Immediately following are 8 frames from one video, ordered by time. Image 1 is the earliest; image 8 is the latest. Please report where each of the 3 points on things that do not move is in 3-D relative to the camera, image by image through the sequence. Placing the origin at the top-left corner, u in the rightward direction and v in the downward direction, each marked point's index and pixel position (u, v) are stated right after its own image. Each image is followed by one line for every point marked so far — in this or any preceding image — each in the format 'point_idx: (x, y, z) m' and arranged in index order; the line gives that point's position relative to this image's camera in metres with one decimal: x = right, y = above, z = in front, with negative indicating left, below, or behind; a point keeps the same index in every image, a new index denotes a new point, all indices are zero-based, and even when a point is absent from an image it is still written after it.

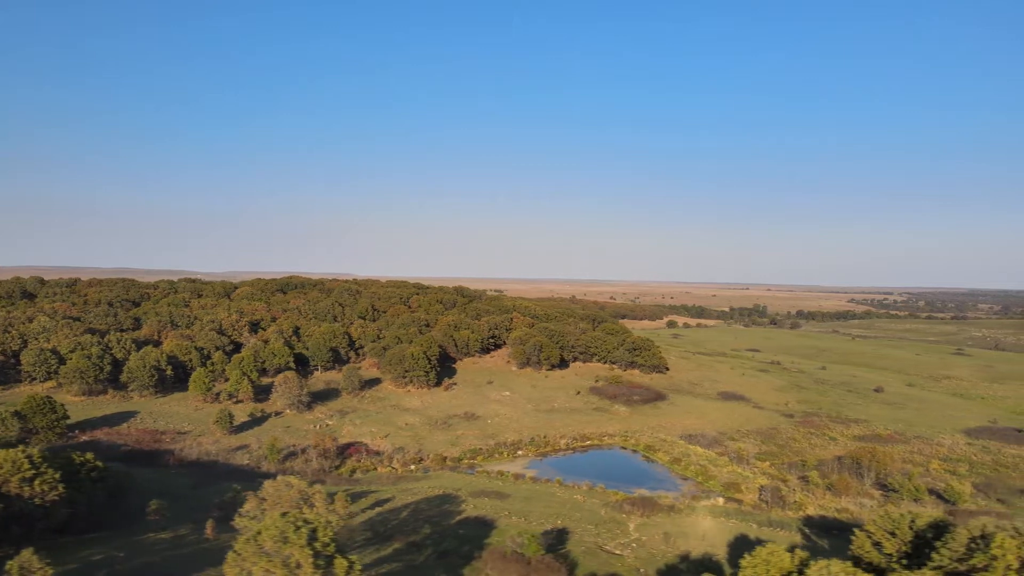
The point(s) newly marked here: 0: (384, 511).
0: (-4.3, -7.3, +18.4) m
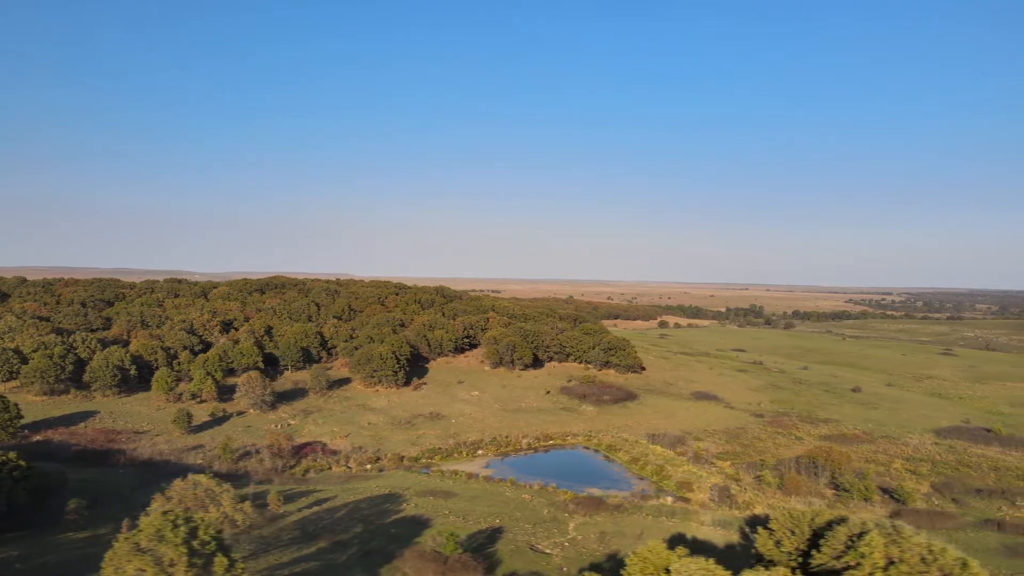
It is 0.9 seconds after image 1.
0: (-6.4, -7.3, +18.4) m
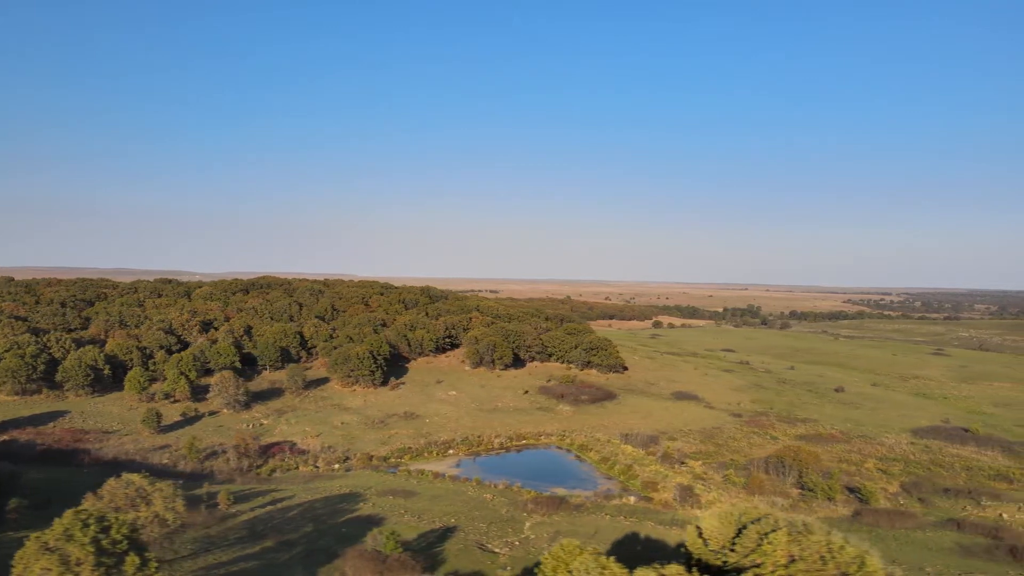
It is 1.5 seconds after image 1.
0: (-7.9, -7.3, +18.4) m
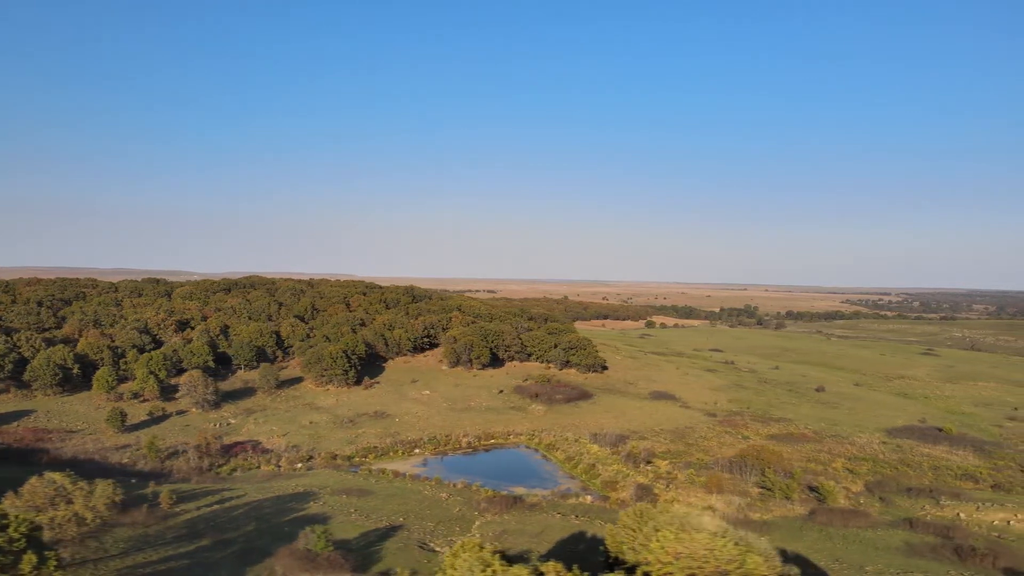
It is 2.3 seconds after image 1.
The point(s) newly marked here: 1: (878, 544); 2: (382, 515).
0: (-9.7, -7.2, +18.3) m
1: (+12.4, -8.7, +19.1) m
2: (-4.5, -7.9, +19.6) m
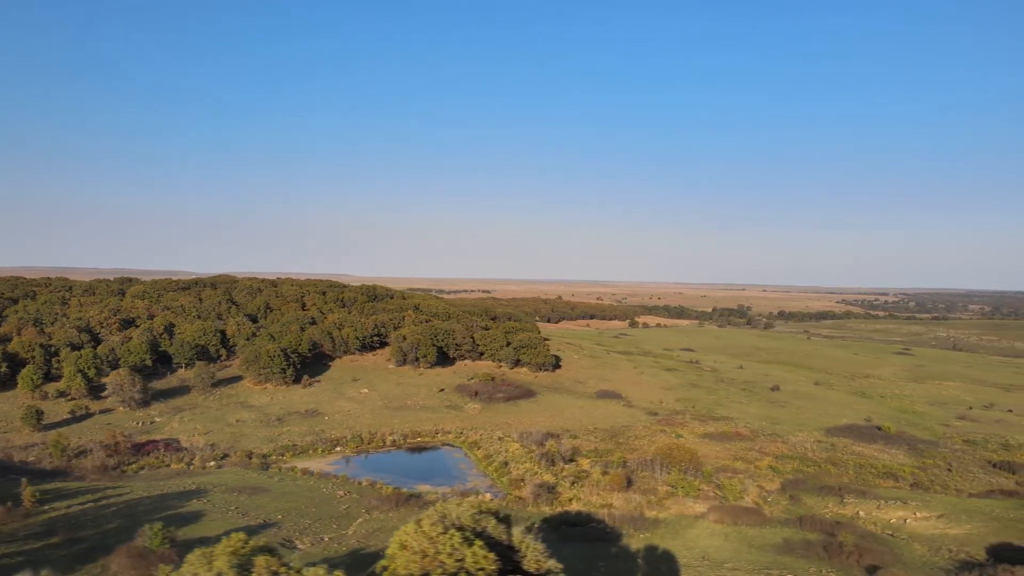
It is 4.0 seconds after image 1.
0: (-13.9, -7.1, +18.3) m
1: (+8.2, -8.6, +19.0) m
2: (-8.7, -7.8, +19.5) m
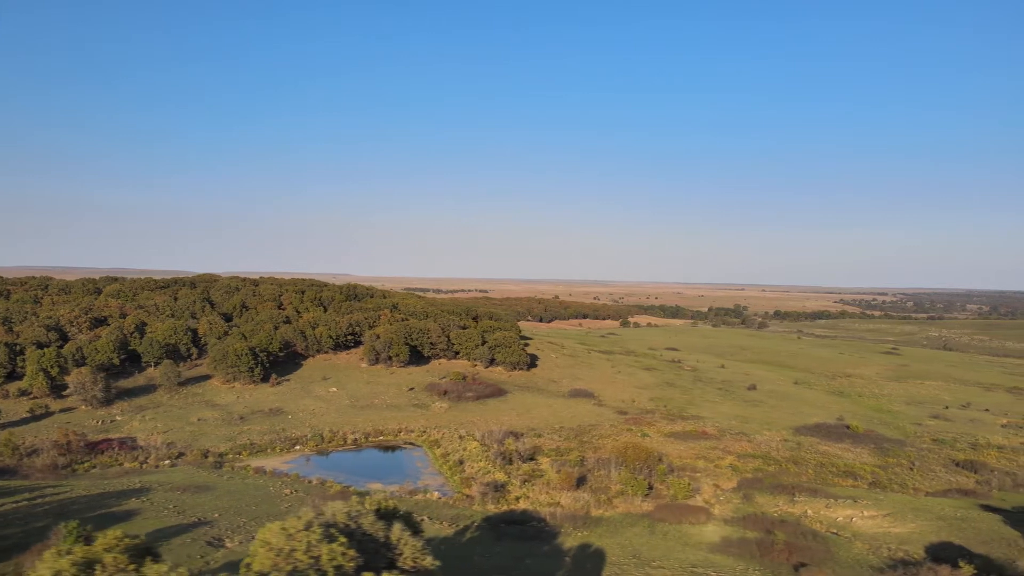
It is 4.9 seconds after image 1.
0: (-16.0, -7.0, +18.2) m
1: (+6.1, -8.6, +19.0) m
2: (-10.8, -7.8, +19.5) m
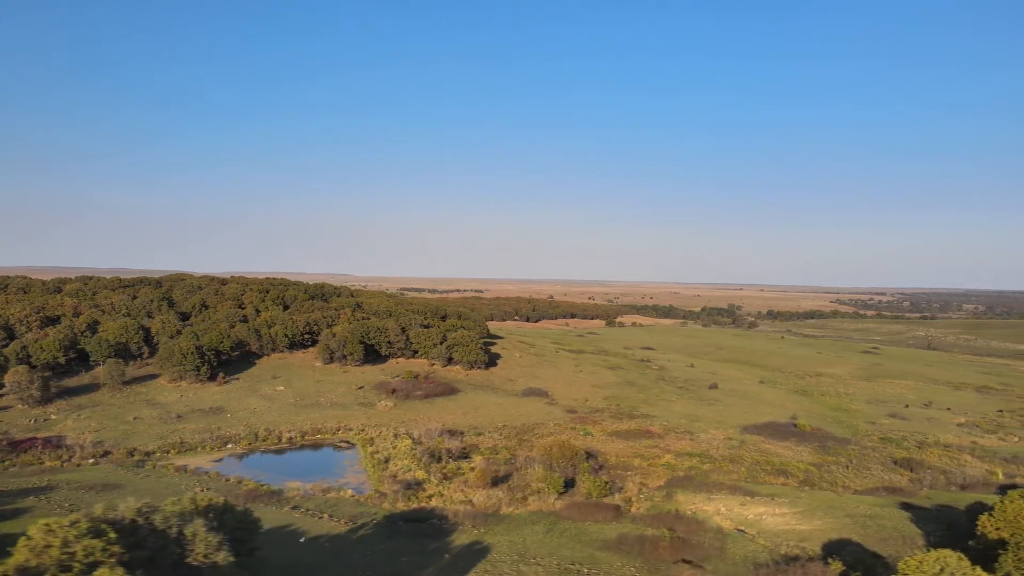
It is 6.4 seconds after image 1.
0: (-19.6, -6.9, +18.1) m
1: (+2.5, -8.5, +19.0) m
2: (-14.4, -7.7, +19.4) m
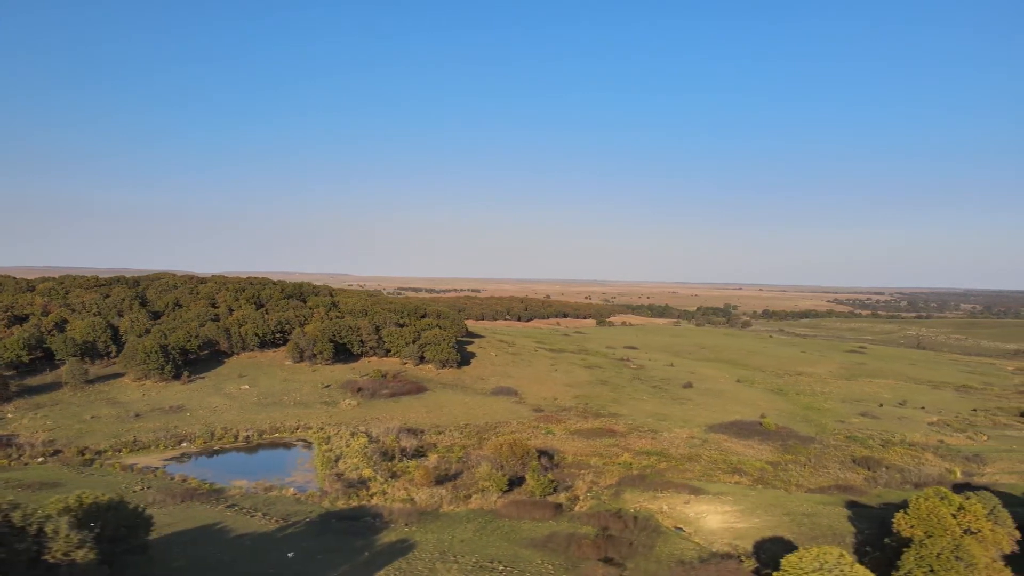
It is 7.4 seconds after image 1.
0: (-22.0, -6.9, +18.1) m
1: (+0.1, -8.4, +18.9) m
2: (-16.8, -7.6, +19.3) m
